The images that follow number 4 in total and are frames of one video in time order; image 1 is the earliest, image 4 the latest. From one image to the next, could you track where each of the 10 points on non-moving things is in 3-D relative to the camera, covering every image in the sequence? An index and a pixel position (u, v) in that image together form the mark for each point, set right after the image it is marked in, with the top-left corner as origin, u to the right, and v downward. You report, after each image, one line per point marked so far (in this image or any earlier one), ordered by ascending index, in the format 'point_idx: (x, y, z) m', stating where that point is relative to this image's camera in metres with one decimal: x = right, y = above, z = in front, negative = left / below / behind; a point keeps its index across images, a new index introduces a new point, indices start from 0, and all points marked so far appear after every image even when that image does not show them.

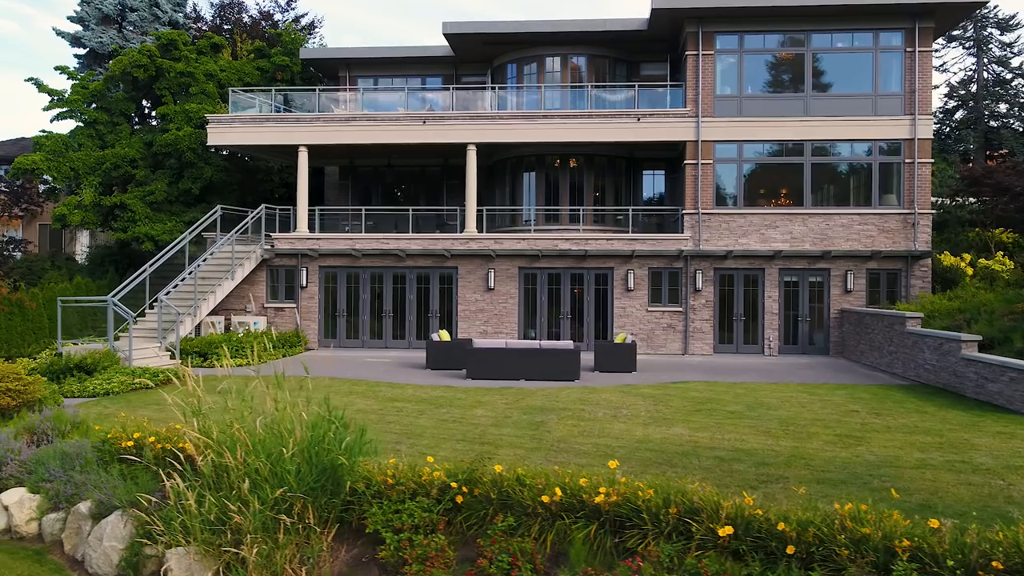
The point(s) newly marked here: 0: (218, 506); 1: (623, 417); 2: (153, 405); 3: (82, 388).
0: (-2.4, -1.8, +6.5) m
1: (+1.6, -1.8, +11.0) m
2: (-5.7, -1.9, +12.8) m
3: (-7.7, -1.8, +14.4) m
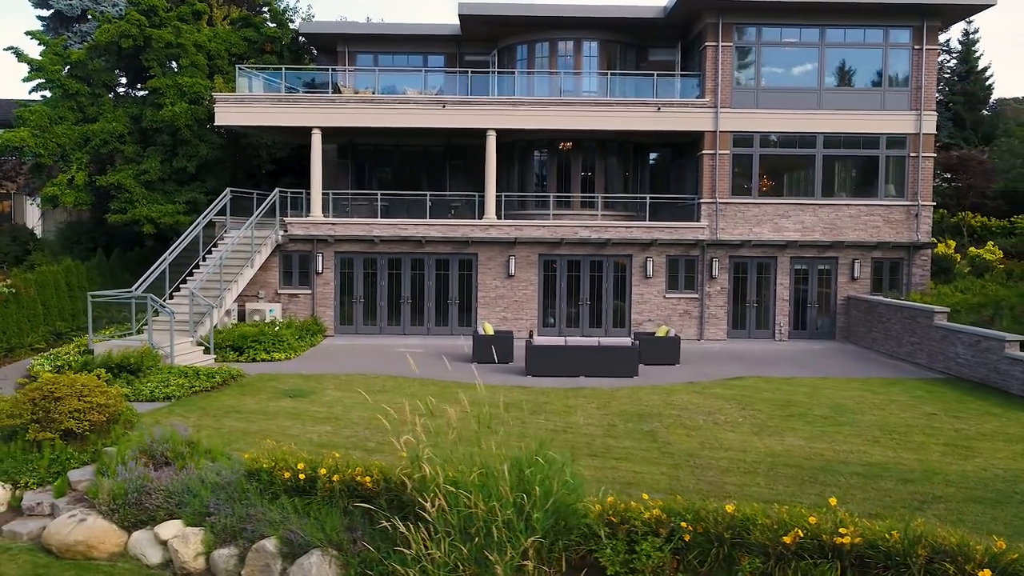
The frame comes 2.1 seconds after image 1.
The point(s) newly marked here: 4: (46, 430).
0: (-0.4, -2.2, +6.6) m
1: (+3.1, -2.0, +11.5) m
2: (-4.3, -2.0, +12.5) m
3: (-6.4, -1.8, +13.9) m
4: (-6.3, -1.9, +10.8) m
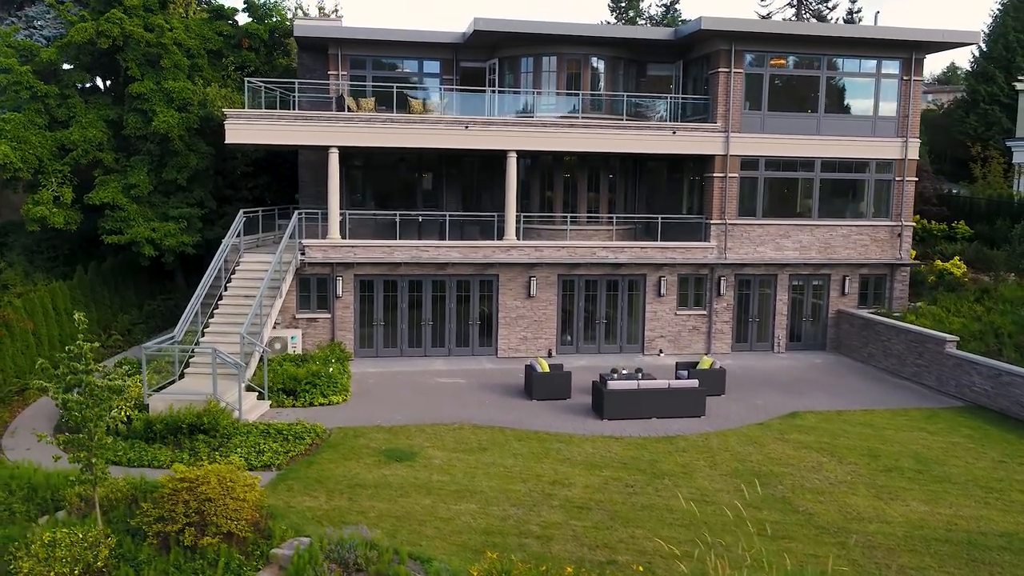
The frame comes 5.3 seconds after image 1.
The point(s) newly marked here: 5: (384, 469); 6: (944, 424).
0: (+2.5, -3.6, +7.2) m
1: (+5.1, -3.1, +12.5) m
2: (-2.3, -3.1, +12.4) m
3: (-4.6, -2.9, +13.4) m
4: (-4.0, -3.2, +10.4) m
5: (-2.1, -3.0, +13.3) m
6: (+8.4, -2.7, +15.8) m
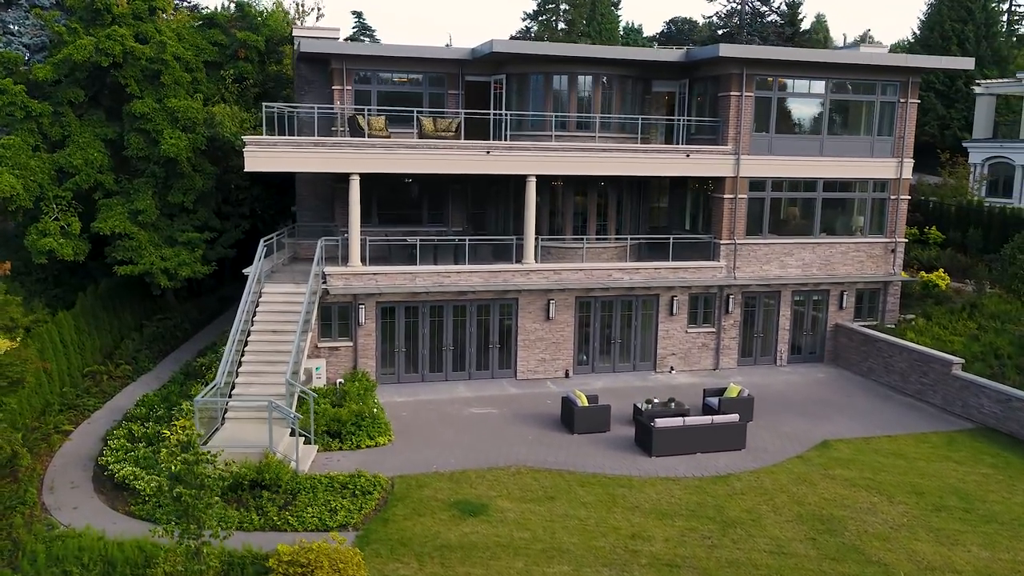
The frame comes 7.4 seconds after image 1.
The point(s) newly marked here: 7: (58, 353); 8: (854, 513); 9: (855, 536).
0: (+4.2, -4.8, +7.8) m
1: (+6.5, -4.0, +13.3) m
2: (-1.0, -4.1, +12.6) m
3: (-3.3, -3.9, +13.4) m
4: (-2.4, -4.3, +10.4) m
5: (-0.8, -4.0, +13.4) m
6: (+9.5, -3.4, +16.8) m
7: (-11.1, -1.6, +19.6) m
8: (+5.9, -3.9, +13.9) m
9: (+5.6, -4.0, +13.1) m
